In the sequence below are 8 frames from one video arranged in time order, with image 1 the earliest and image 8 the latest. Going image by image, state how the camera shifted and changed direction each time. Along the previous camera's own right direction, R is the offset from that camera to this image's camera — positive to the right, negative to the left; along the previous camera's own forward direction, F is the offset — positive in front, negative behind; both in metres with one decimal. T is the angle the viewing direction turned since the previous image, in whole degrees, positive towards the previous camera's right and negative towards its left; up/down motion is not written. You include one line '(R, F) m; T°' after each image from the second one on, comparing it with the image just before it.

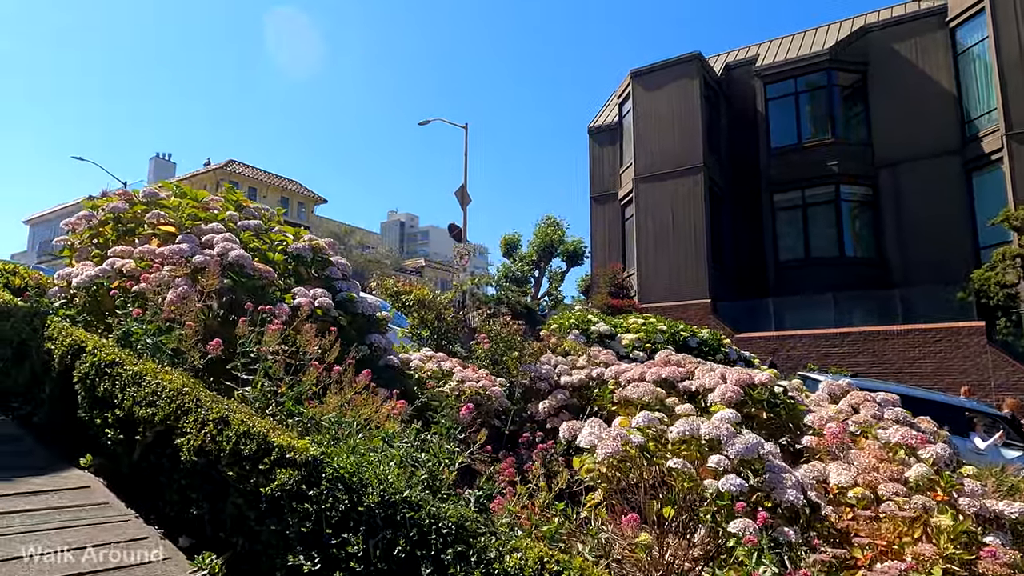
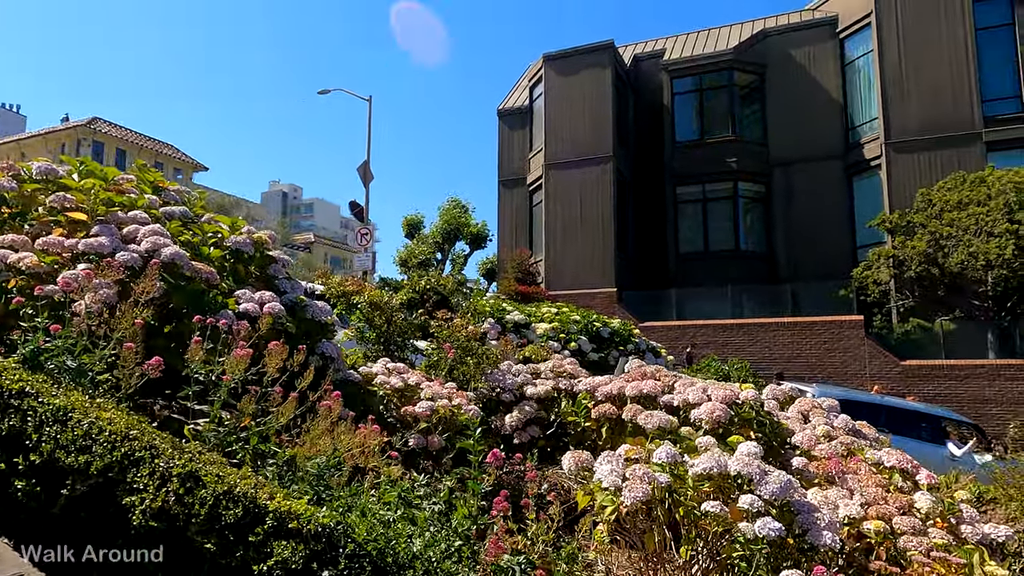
(-0.7, +0.5) m; +10°
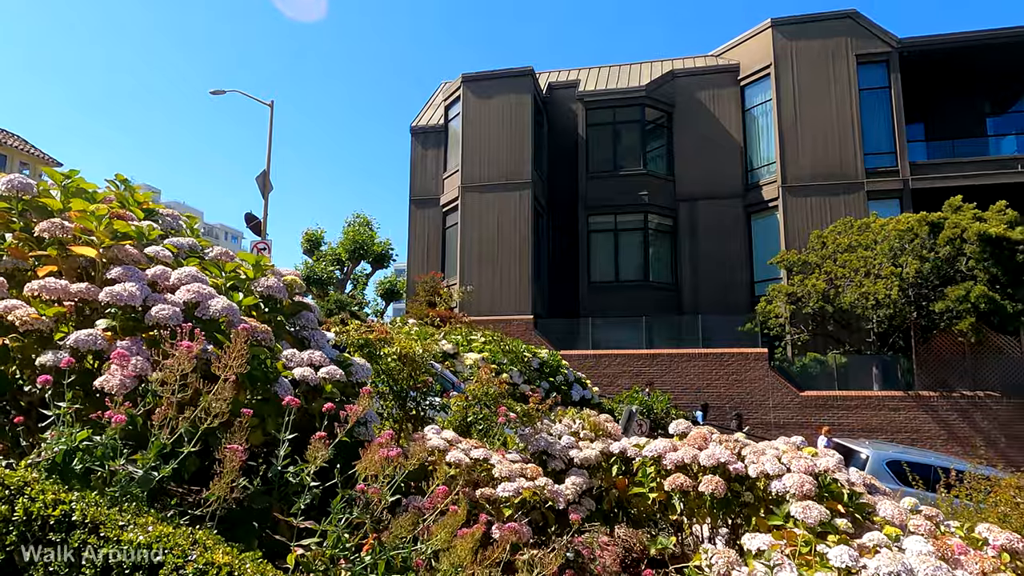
(-1.4, +0.7) m; +11°
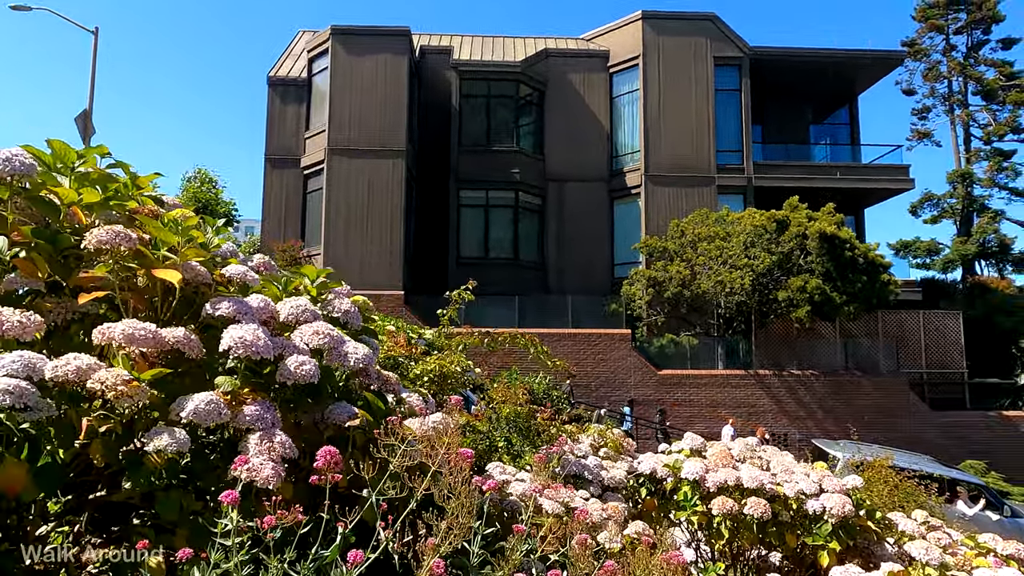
(-1.5, +0.7) m; +15°
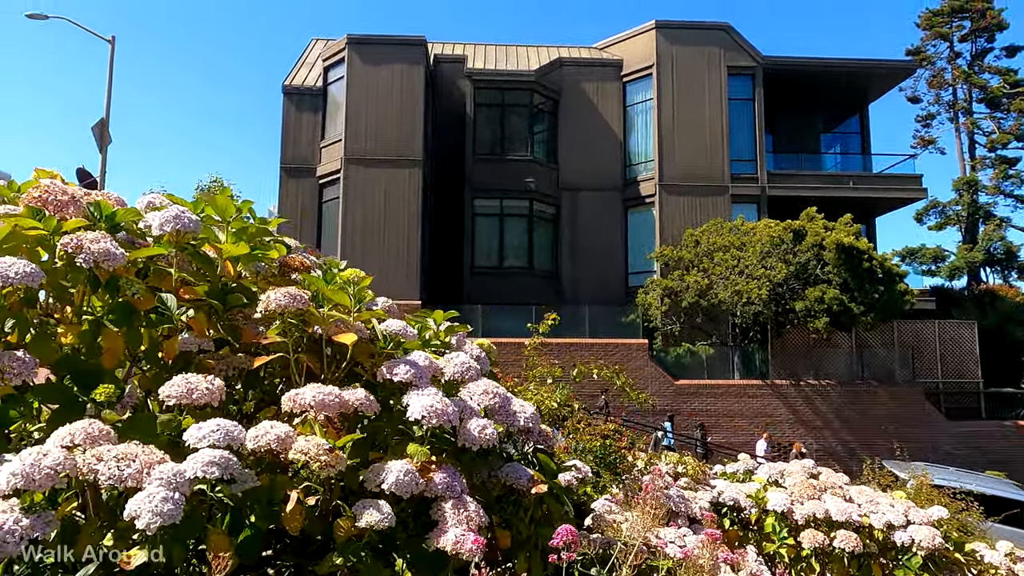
(-0.6, 0.0) m; 0°
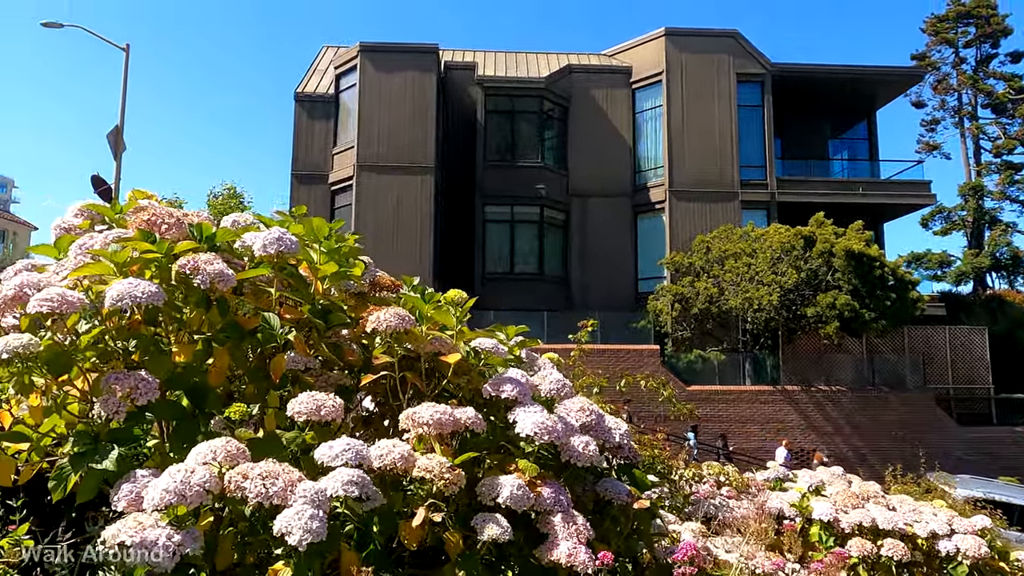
(-0.3, -0.1) m; 0°
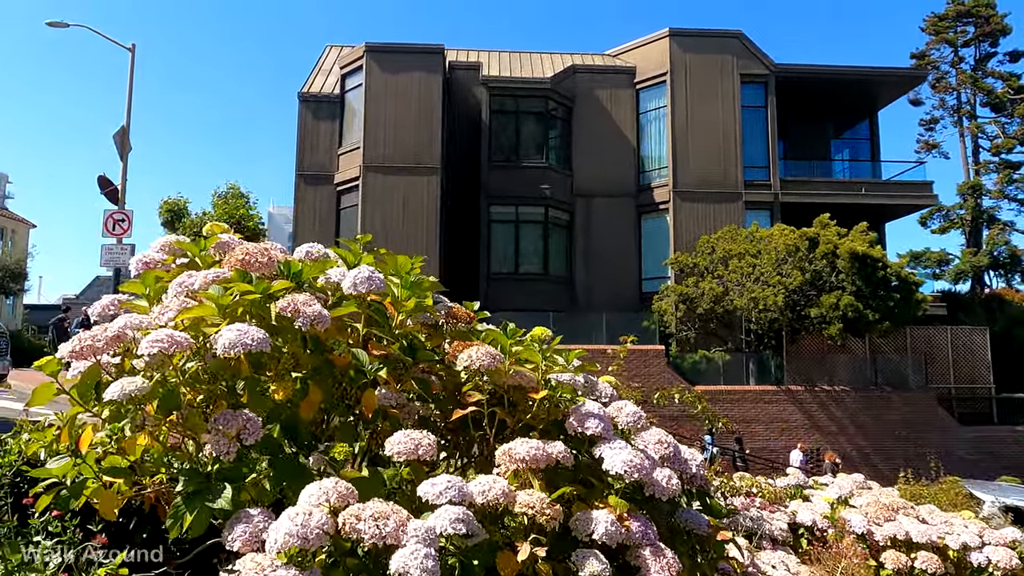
(-0.3, -0.1) m; 0°
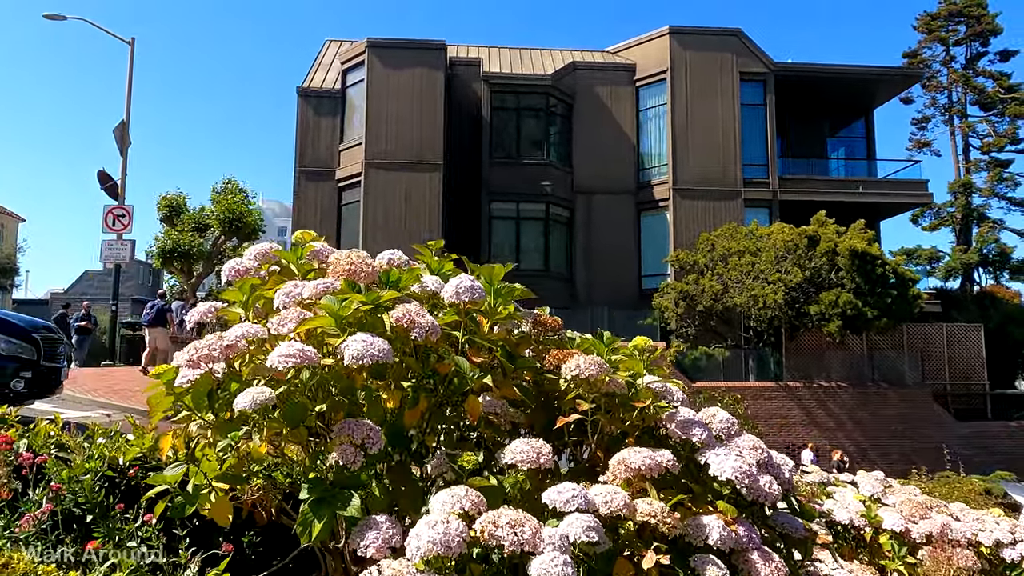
(-0.4, 0.0) m; +1°
